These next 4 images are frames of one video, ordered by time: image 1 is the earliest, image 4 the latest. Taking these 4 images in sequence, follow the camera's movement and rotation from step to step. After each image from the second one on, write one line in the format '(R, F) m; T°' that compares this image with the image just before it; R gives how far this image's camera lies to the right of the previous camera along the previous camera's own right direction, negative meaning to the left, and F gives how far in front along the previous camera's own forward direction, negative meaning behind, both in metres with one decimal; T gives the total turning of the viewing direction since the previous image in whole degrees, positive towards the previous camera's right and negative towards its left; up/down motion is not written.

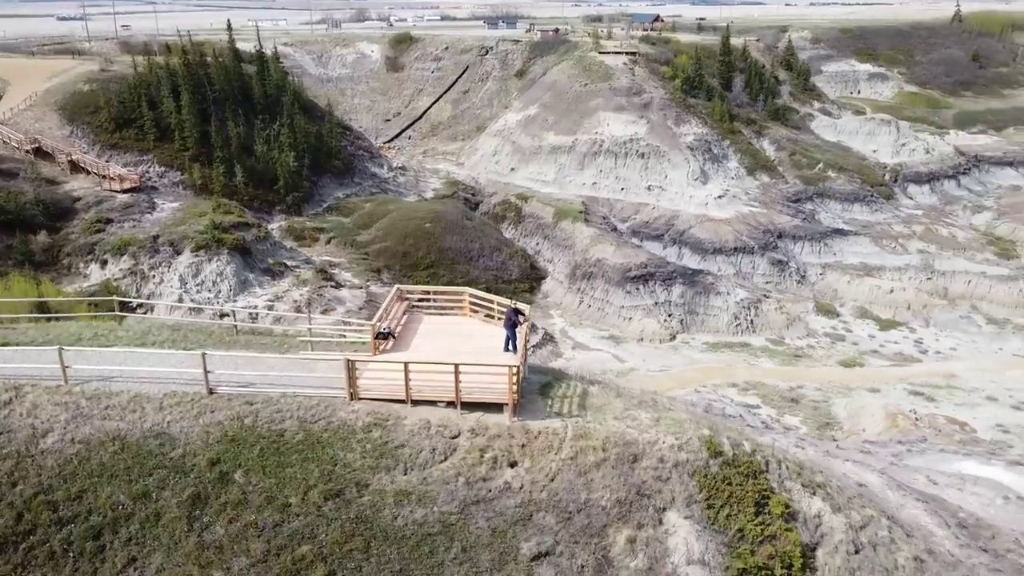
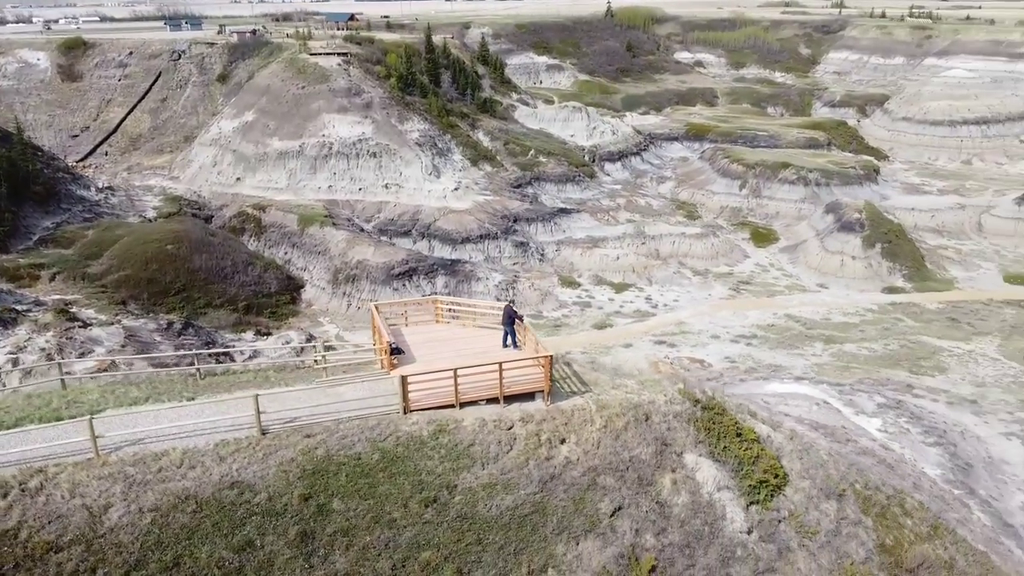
(-4.9, -0.4) m; +21°
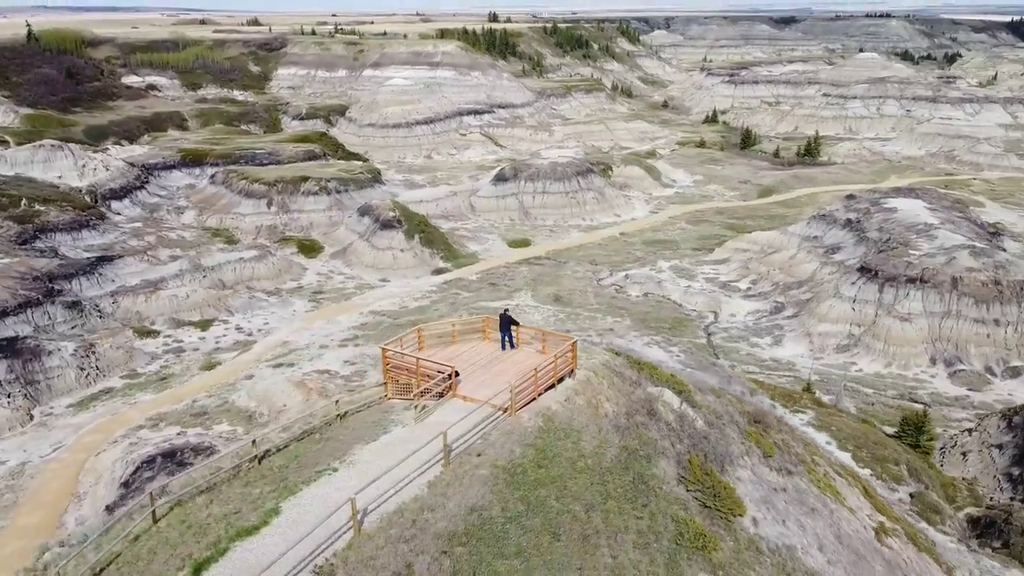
(-9.8, +0.5) m; +37°
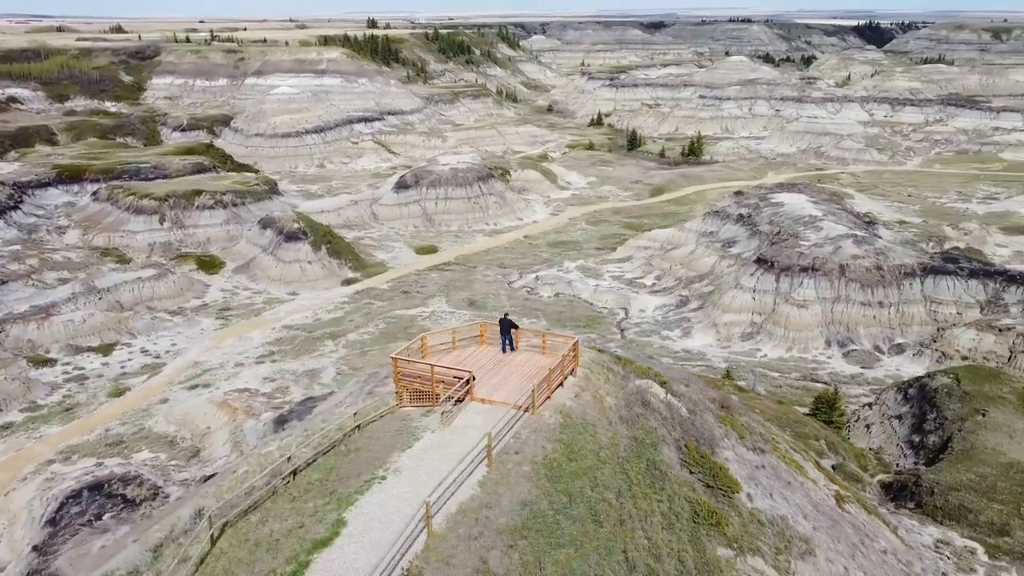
(-2.4, -0.5) m; +8°
